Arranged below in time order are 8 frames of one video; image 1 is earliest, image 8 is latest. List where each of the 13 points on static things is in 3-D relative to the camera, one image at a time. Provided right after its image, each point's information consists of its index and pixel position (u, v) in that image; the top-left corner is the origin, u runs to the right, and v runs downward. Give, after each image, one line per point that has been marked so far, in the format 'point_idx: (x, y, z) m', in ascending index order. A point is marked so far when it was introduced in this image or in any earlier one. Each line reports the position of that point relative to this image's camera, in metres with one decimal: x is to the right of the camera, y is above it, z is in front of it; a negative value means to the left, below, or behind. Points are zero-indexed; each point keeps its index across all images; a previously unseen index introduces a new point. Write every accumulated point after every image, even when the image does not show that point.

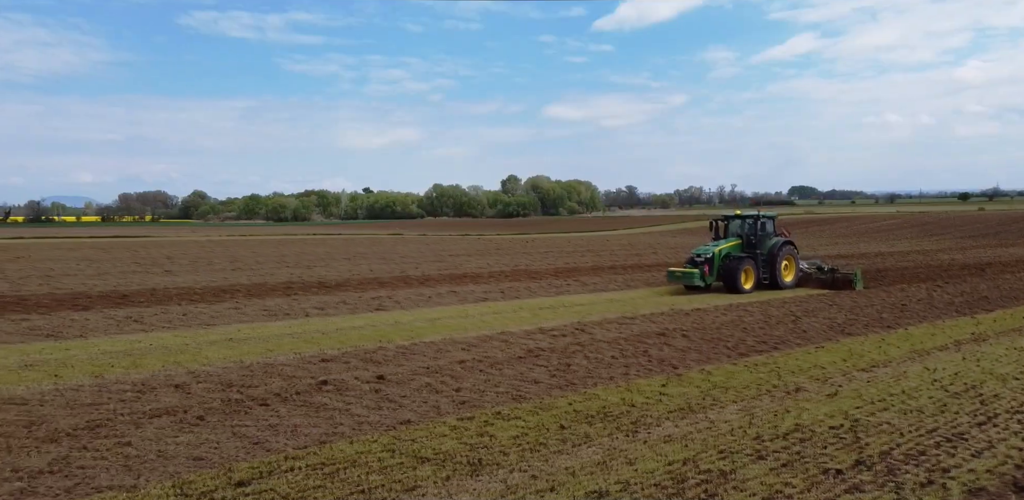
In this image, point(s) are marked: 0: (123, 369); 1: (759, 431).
0: (-3.4, -1.0, +6.7) m
1: (+1.7, -1.2, +5.2) m
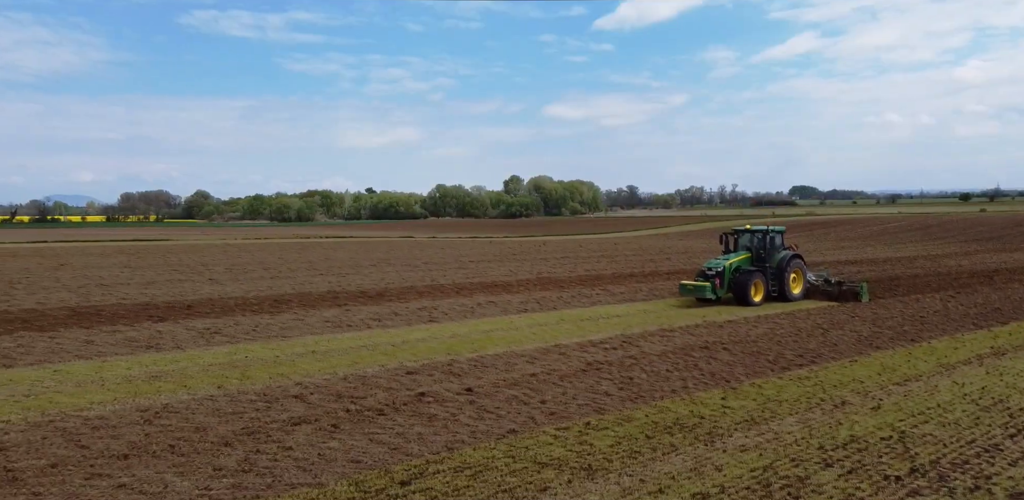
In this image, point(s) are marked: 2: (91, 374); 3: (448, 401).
0: (-2.7, -1.3, +7.5) m
1: (+2.4, -1.5, +5.9) m
2: (-4.0, -1.2, +7.4) m
3: (-0.6, -1.3, +6.8) m
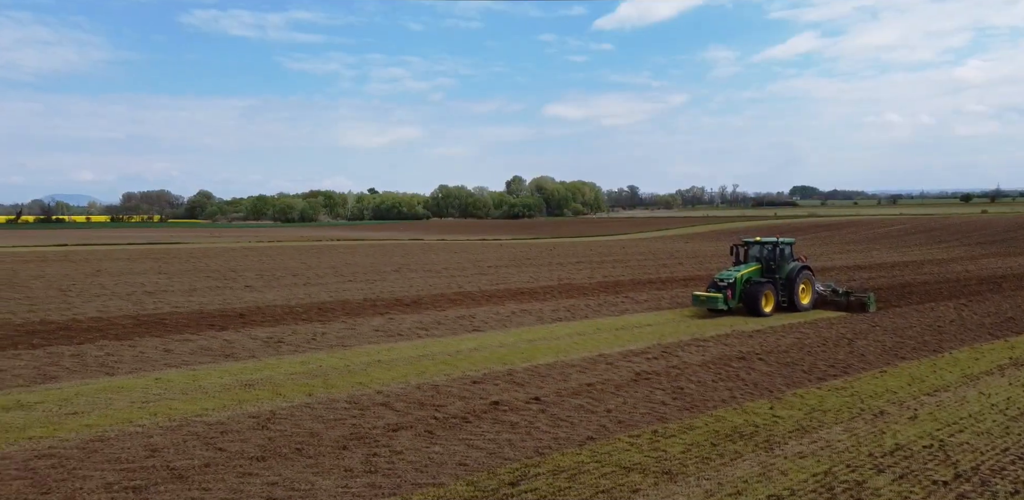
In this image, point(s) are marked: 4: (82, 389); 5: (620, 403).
0: (-2.0, -1.5, +8.1) m
1: (+3.0, -1.7, +6.5) m
2: (-3.4, -1.4, +8.1) m
3: (+0.1, -1.5, +7.4) m
4: (-4.3, -1.4, +7.7) m
5: (+1.1, -1.6, +7.9) m
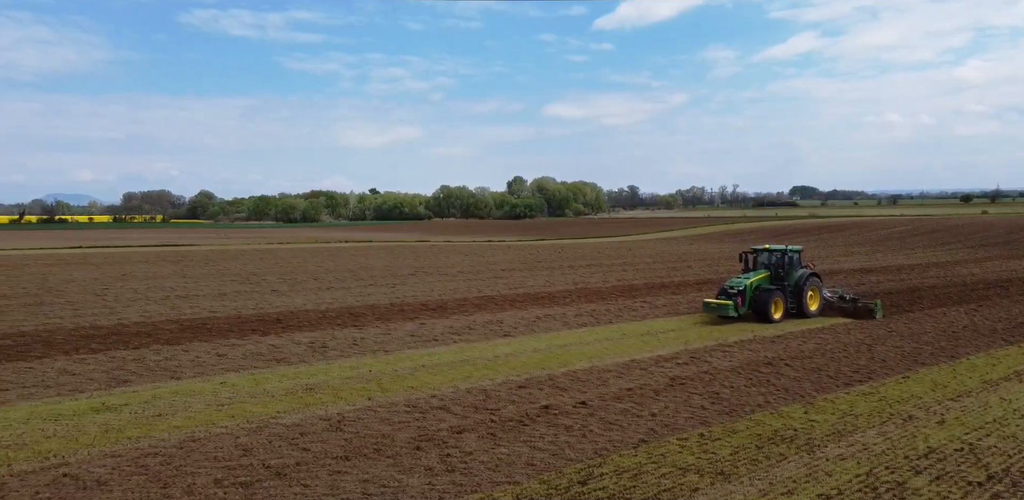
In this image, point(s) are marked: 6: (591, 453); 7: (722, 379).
0: (-1.5, -1.6, +8.6) m
1: (+3.6, -1.8, +7.0) m
2: (-2.8, -1.5, +8.5) m
3: (+0.6, -1.7, +7.9) m
4: (-3.7, -1.5, +8.2) m
5: (+1.6, -1.7, +8.3) m
6: (+0.7, -1.7, +6.5) m
7: (+2.8, -1.7, +10.3) m
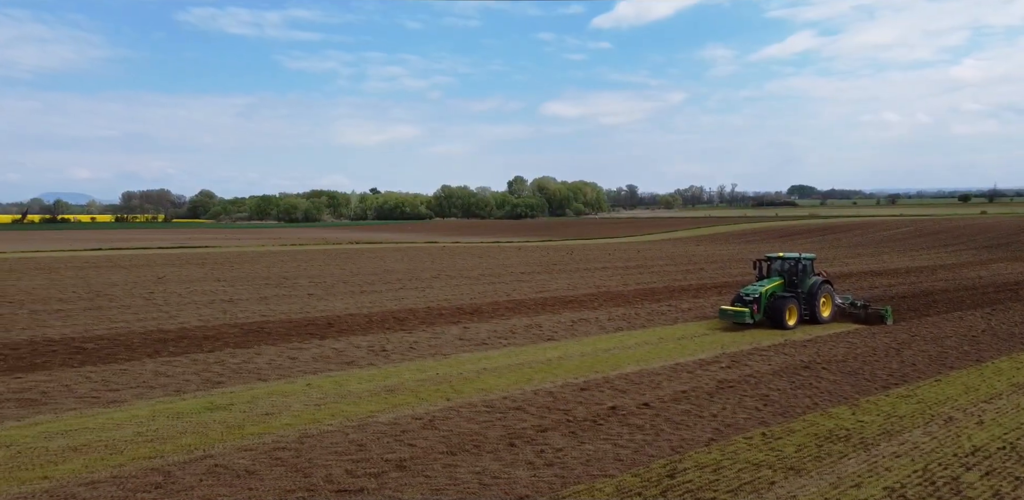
0: (-0.7, -1.7, +9.2) m
1: (+4.3, -2.0, +7.6) m
2: (-2.0, -1.7, +9.2) m
3: (+1.4, -1.8, +8.5) m
4: (-2.9, -1.7, +8.8) m
5: (+2.4, -1.9, +8.9) m
6: (+1.5, -1.8, +7.1) m
7: (+3.6, -1.9, +10.9) m
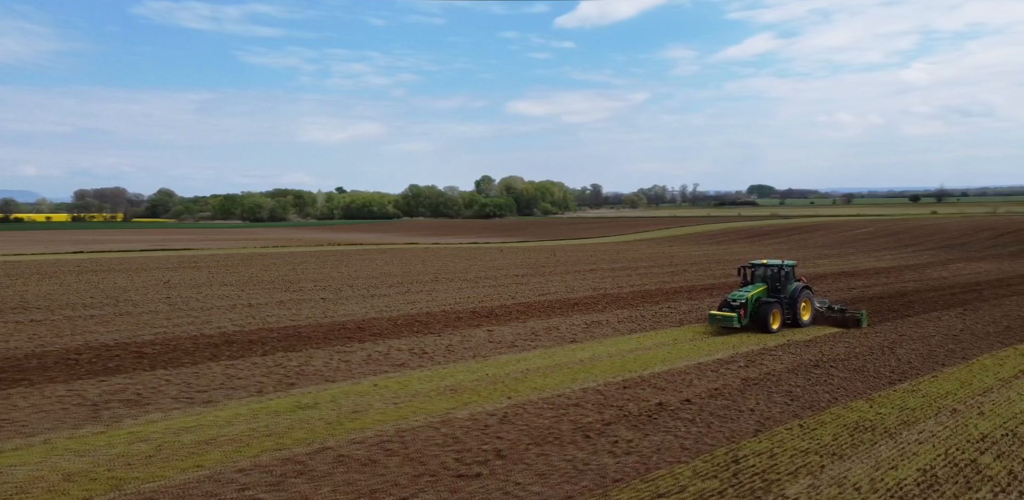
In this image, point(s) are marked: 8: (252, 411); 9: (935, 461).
0: (0.0, -1.9, +10.1) m
1: (+5.1, -2.1, +8.6) m
2: (-1.4, -1.8, +10.0) m
3: (+2.1, -2.0, +9.4) m
4: (-2.2, -1.8, +9.6) m
5: (+3.1, -2.0, +9.9) m
6: (+2.2, -2.0, +8.0) m
7: (+4.3, -2.0, +11.9) m
8: (-2.9, -1.8, +8.6) m
9: (+4.2, -2.1, +7.5) m
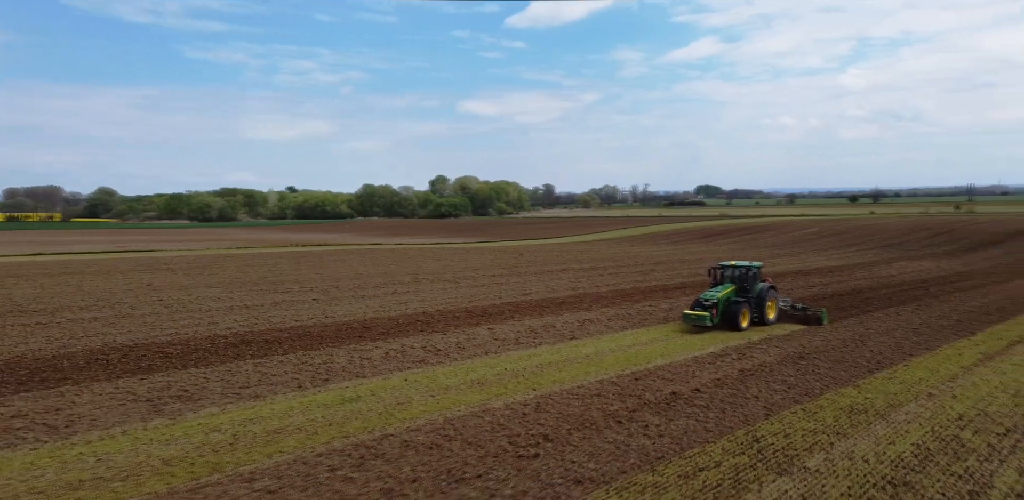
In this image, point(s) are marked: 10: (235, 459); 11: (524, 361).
0: (+0.3, -1.9, +10.8) m
1: (+5.5, -2.1, +9.6) m
2: (-1.0, -1.9, +10.7) m
3: (+2.5, -2.0, +10.3) m
4: (-1.9, -1.8, +10.2) m
5: (+3.5, -2.0, +10.8) m
6: (+2.6, -2.0, +8.9) m
7: (+4.5, -2.0, +12.9) m
8: (-2.5, -1.8, +9.2) m
9: (+4.6, -2.1, +8.5) m
10: (-2.5, -1.9, +6.8) m
11: (+0.1, -1.9, +12.8) m
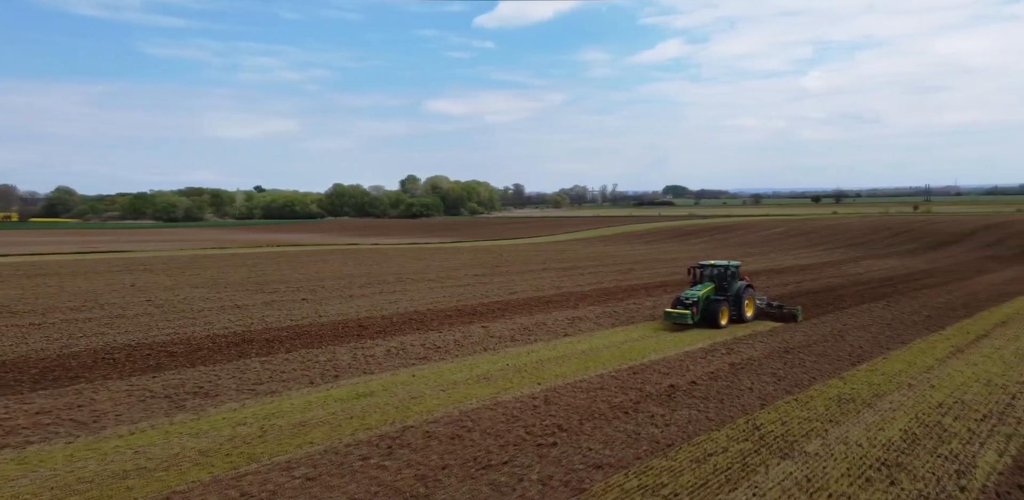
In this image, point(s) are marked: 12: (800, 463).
0: (+0.4, -1.9, +11.2) m
1: (+5.6, -2.1, +10.2) m
2: (-1.0, -1.8, +11.0) m
3: (+2.6, -2.0, +10.8) m
4: (-1.8, -1.8, +10.5) m
5: (+3.5, -2.0, +11.3) m
6: (+2.8, -2.0, +9.4) m
7: (+4.5, -2.0, +13.4) m
8: (-2.4, -1.8, +9.5) m
9: (+4.7, -2.1, +9.0) m
10: (-2.3, -1.9, +7.1) m
11: (+0.1, -1.9, +13.1) m
12: (+2.8, -2.1, +7.5) m
